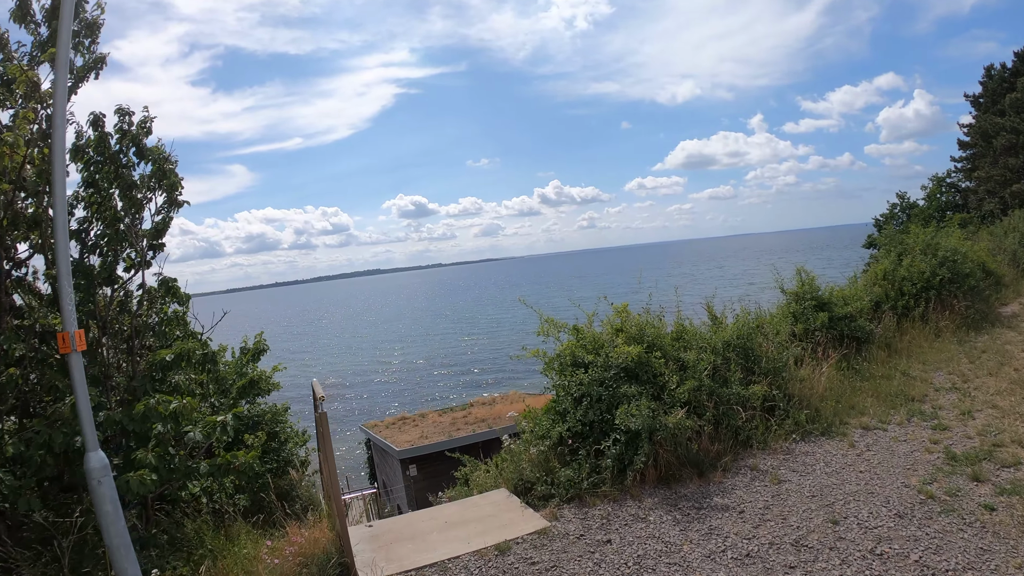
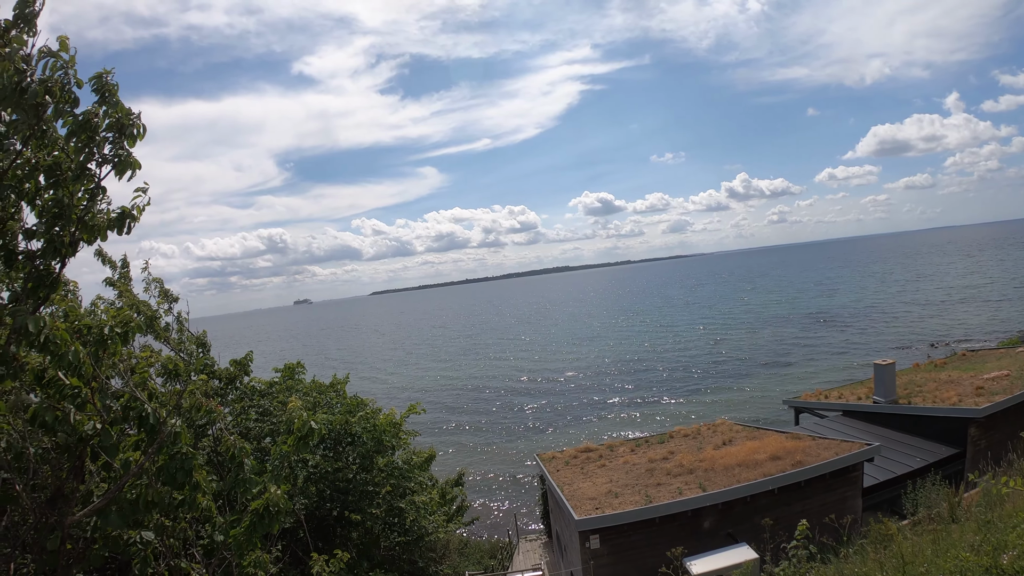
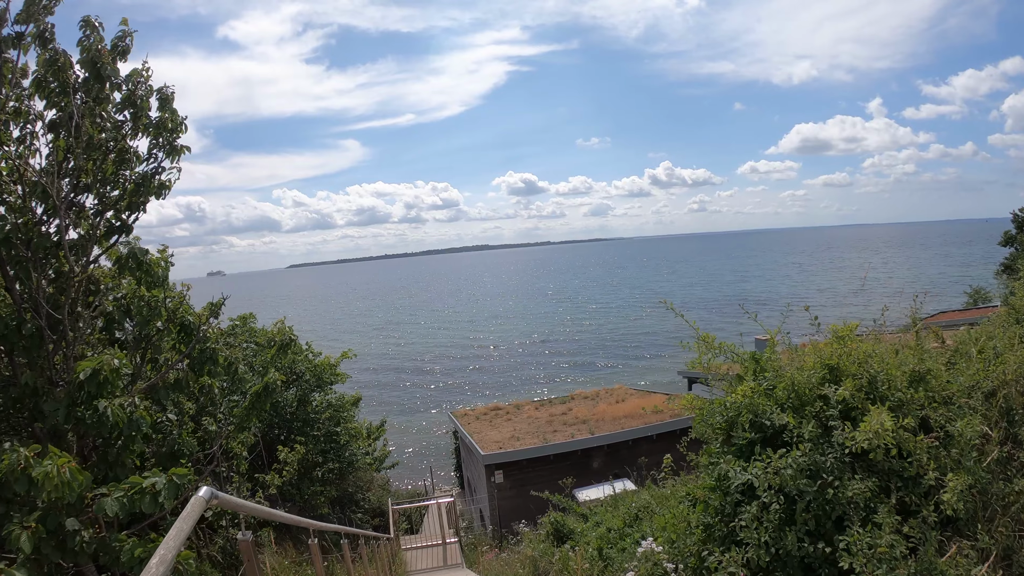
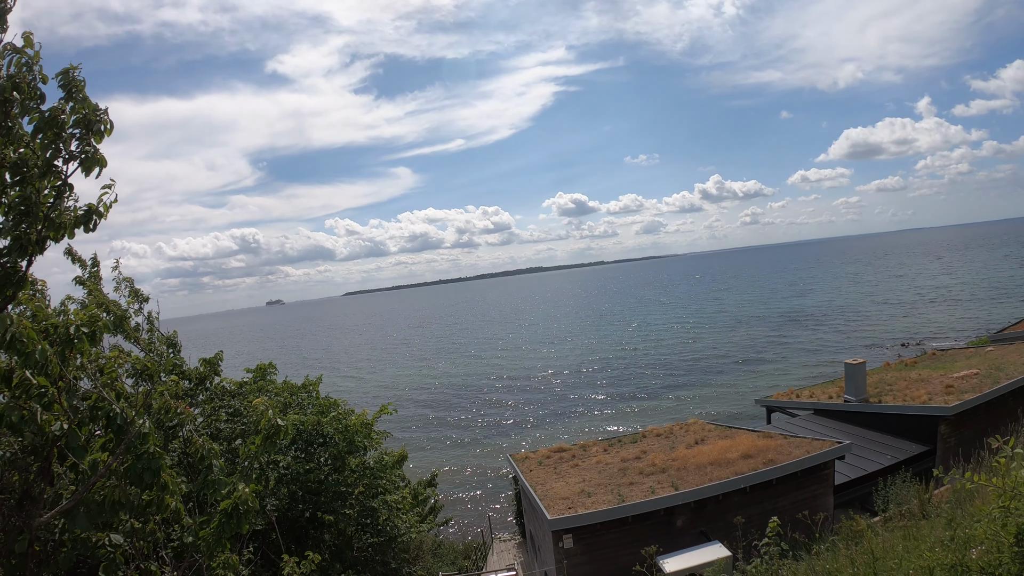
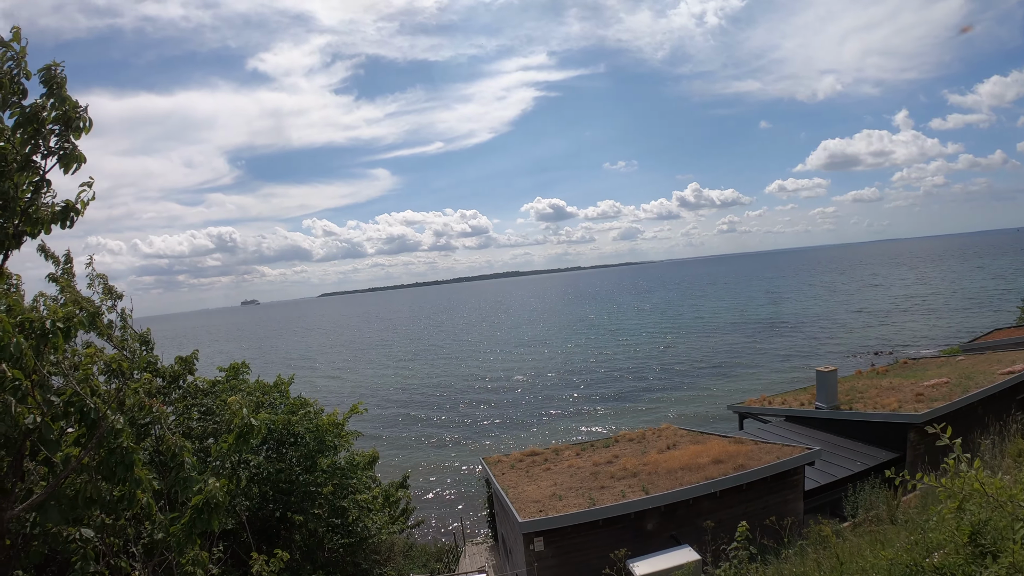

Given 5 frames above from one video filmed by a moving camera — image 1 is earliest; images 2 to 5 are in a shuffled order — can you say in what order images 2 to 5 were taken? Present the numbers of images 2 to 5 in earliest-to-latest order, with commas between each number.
3, 5, 4, 2
